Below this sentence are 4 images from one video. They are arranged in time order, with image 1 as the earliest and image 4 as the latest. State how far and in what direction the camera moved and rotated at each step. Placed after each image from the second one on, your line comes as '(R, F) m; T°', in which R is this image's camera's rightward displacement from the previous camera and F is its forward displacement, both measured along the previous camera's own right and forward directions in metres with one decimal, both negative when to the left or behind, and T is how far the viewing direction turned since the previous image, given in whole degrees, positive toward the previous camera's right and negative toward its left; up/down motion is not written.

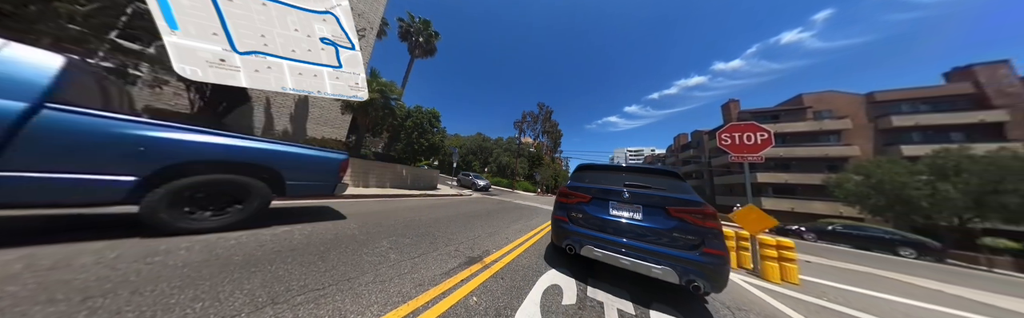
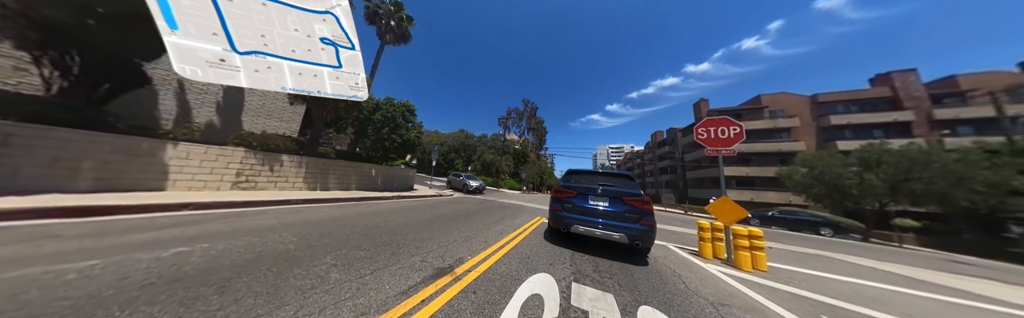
(+0.1, +0.2) m; +5°
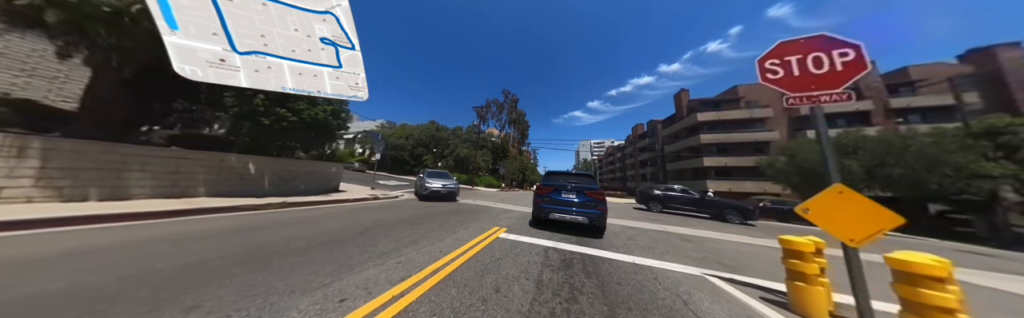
(+0.6, +0.5) m; +3°
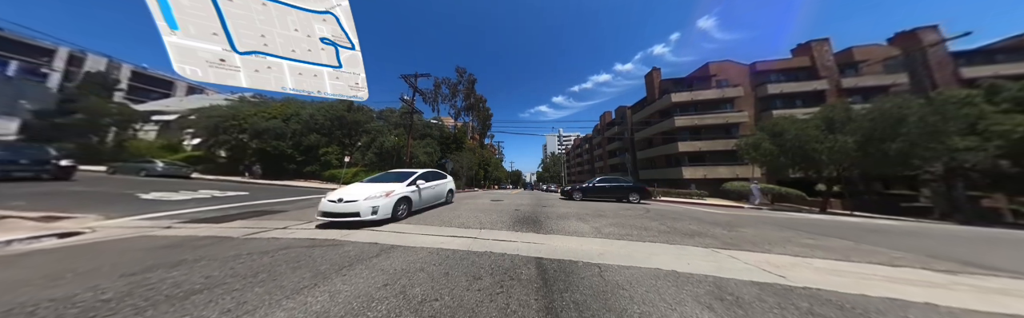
(+0.6, +1.8) m; +10°
